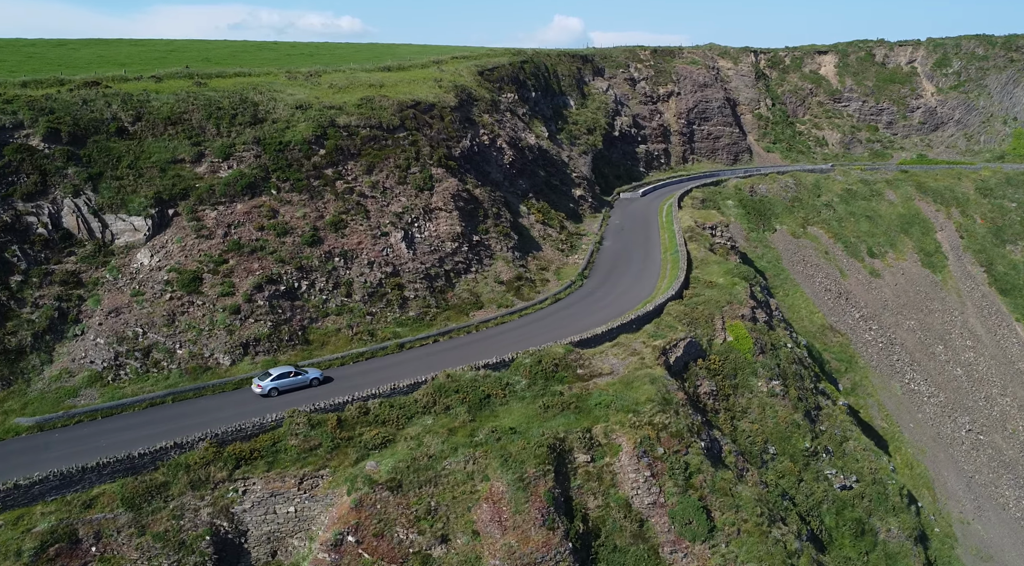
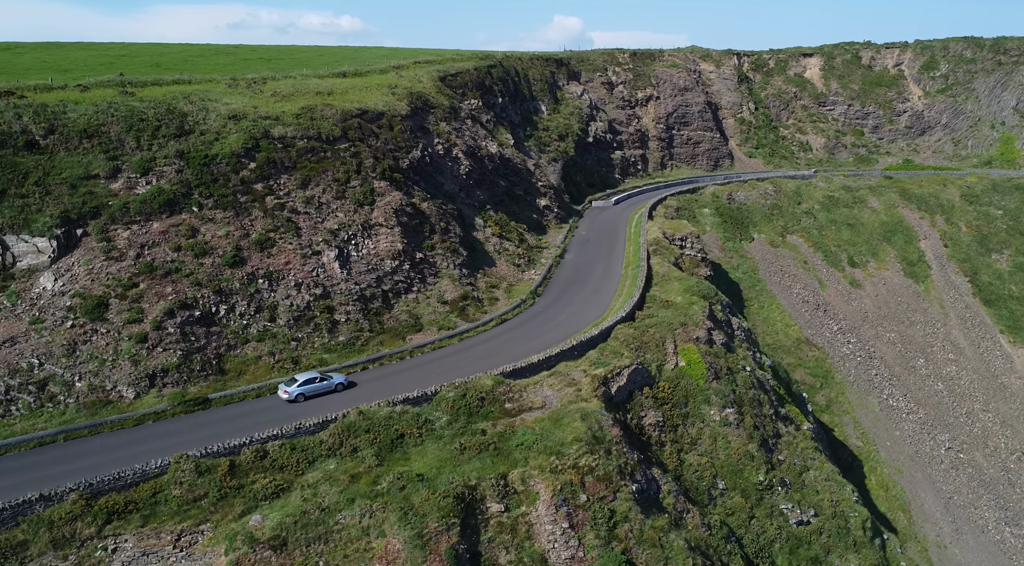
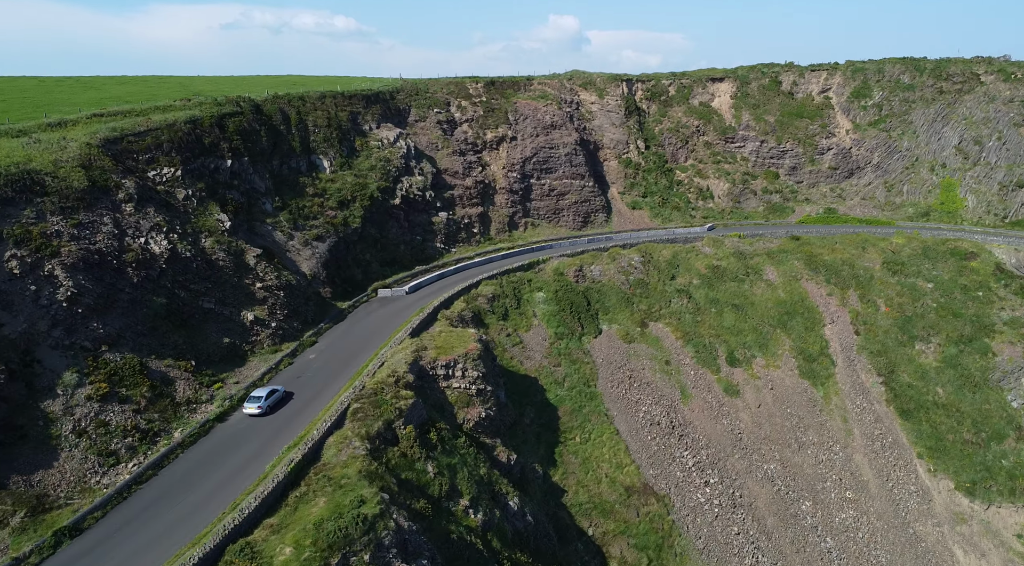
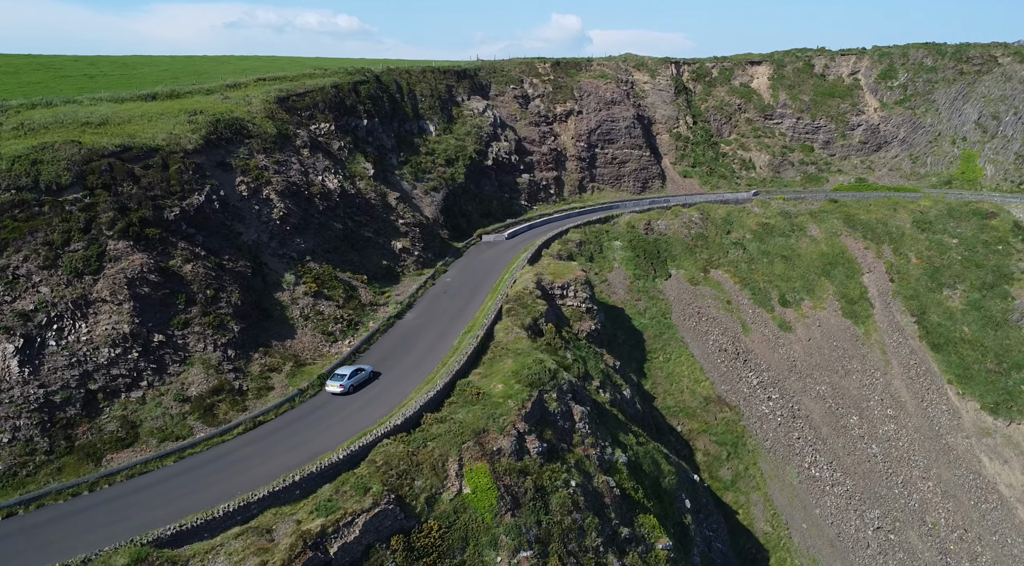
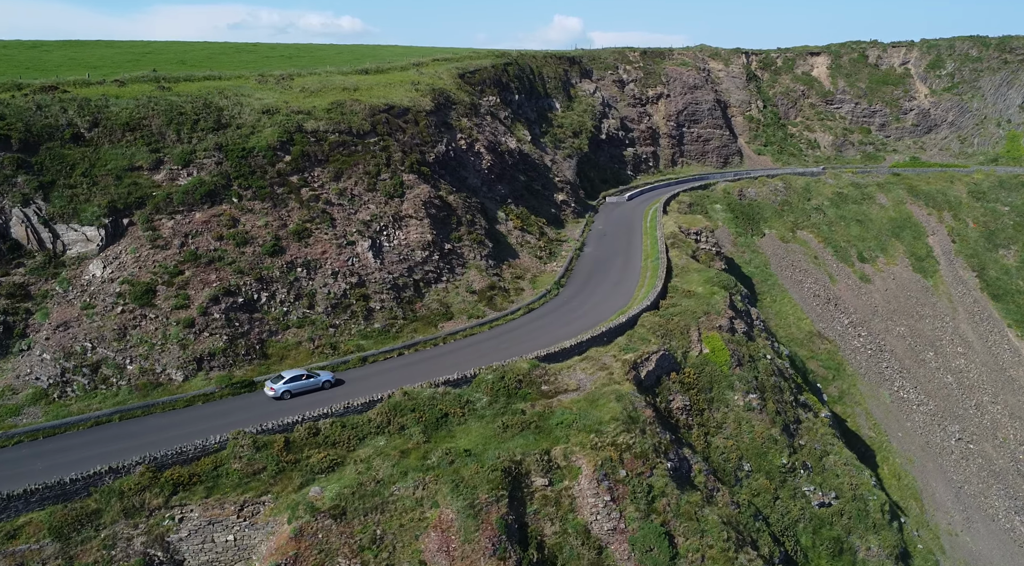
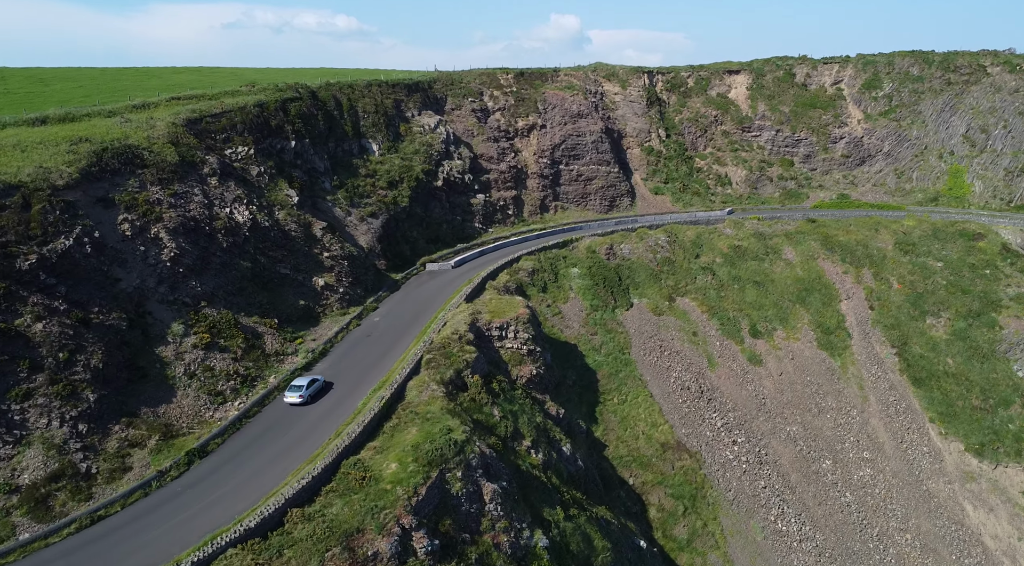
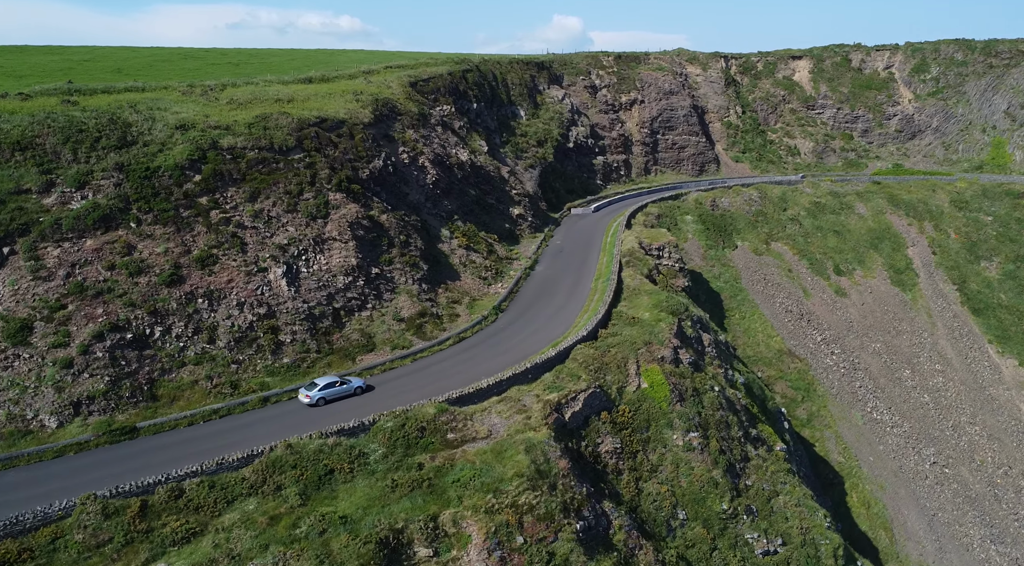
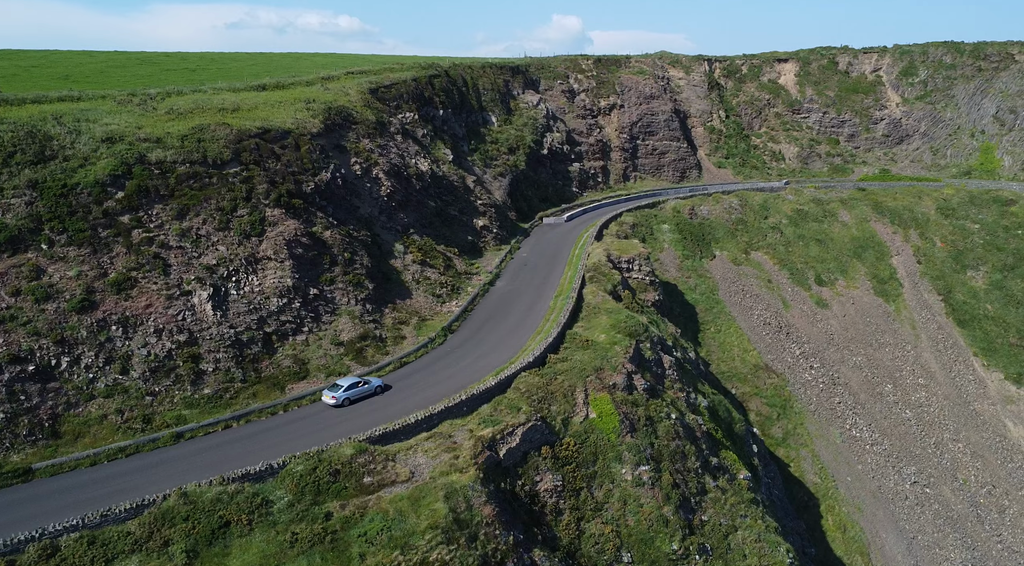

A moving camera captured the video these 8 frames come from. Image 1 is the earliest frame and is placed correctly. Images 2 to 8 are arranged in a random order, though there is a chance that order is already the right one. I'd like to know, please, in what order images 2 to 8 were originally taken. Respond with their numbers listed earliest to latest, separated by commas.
5, 2, 7, 8, 4, 6, 3
